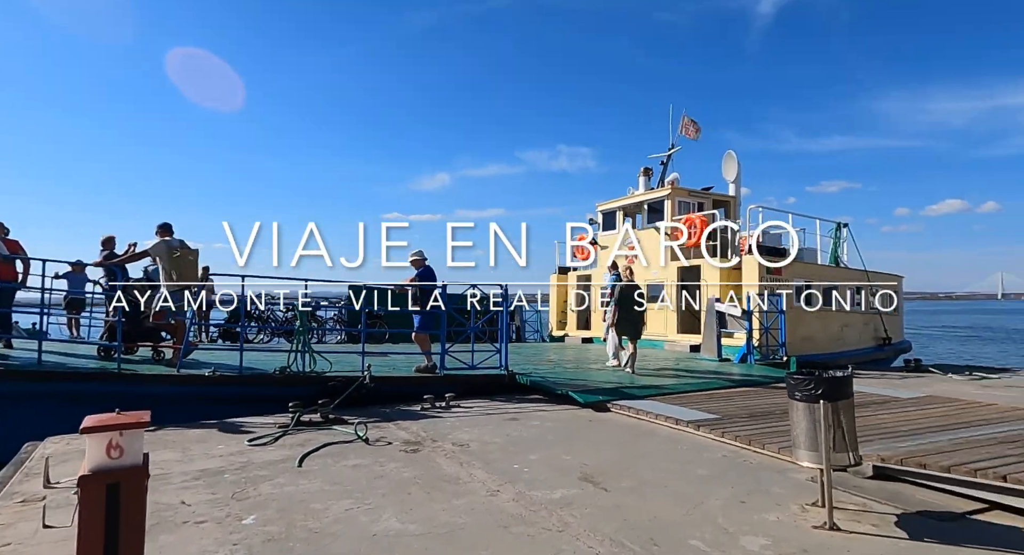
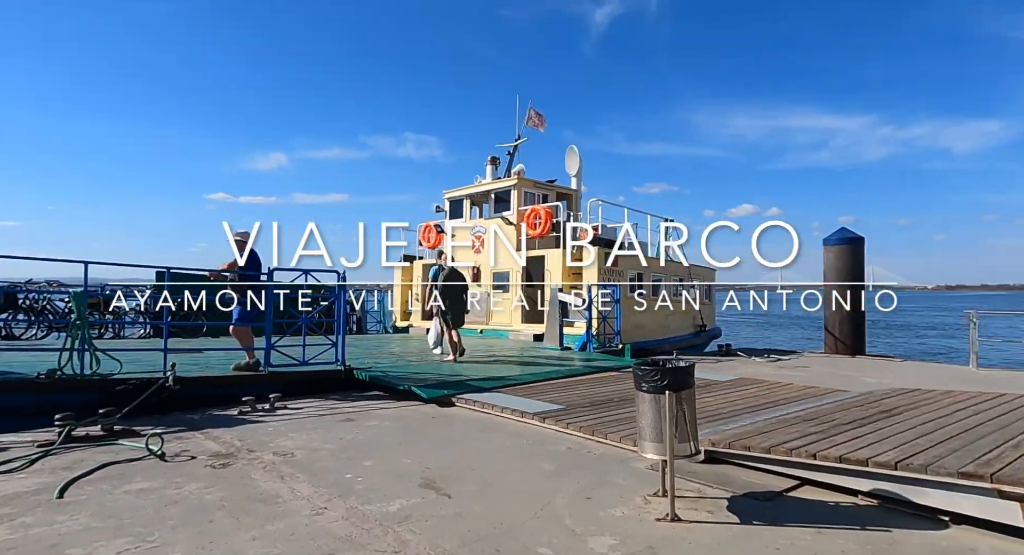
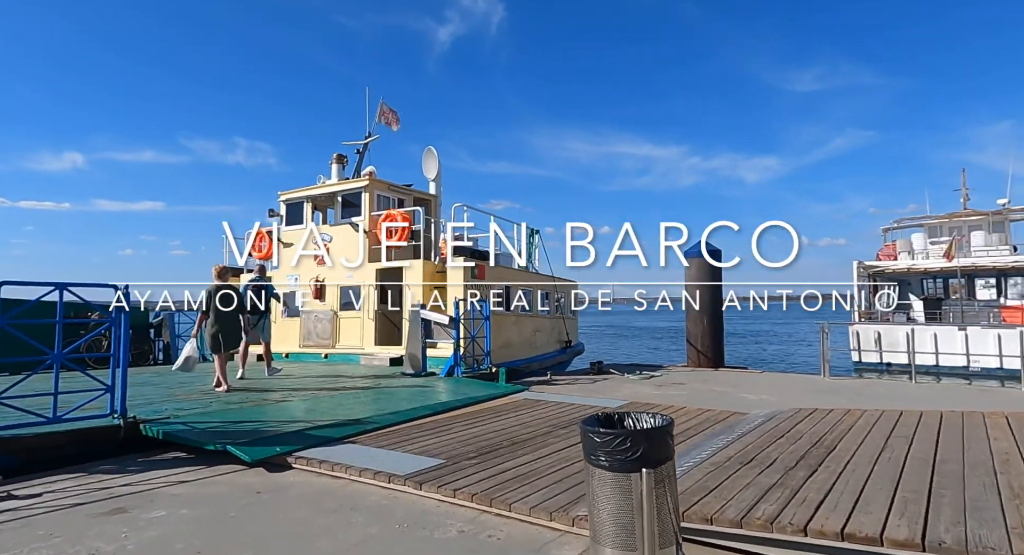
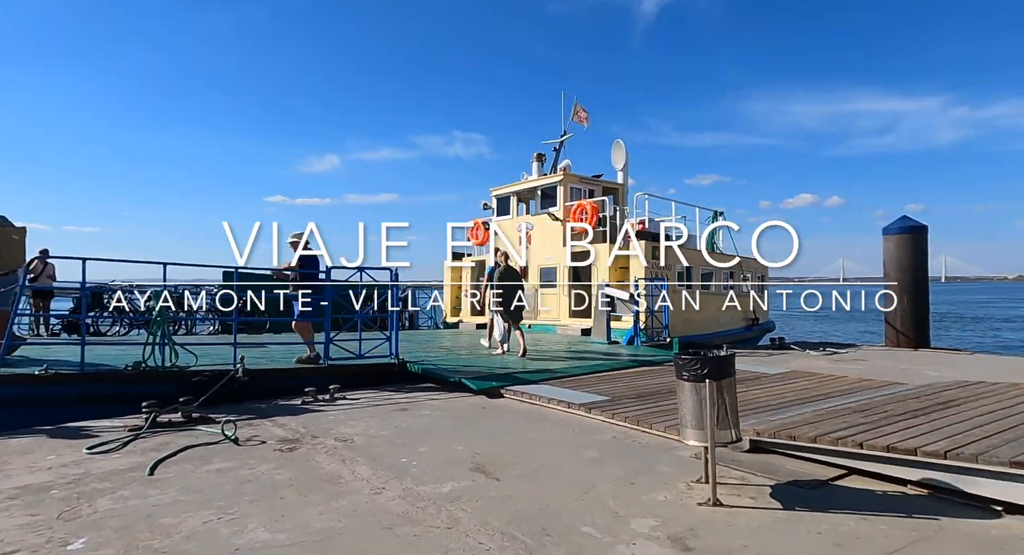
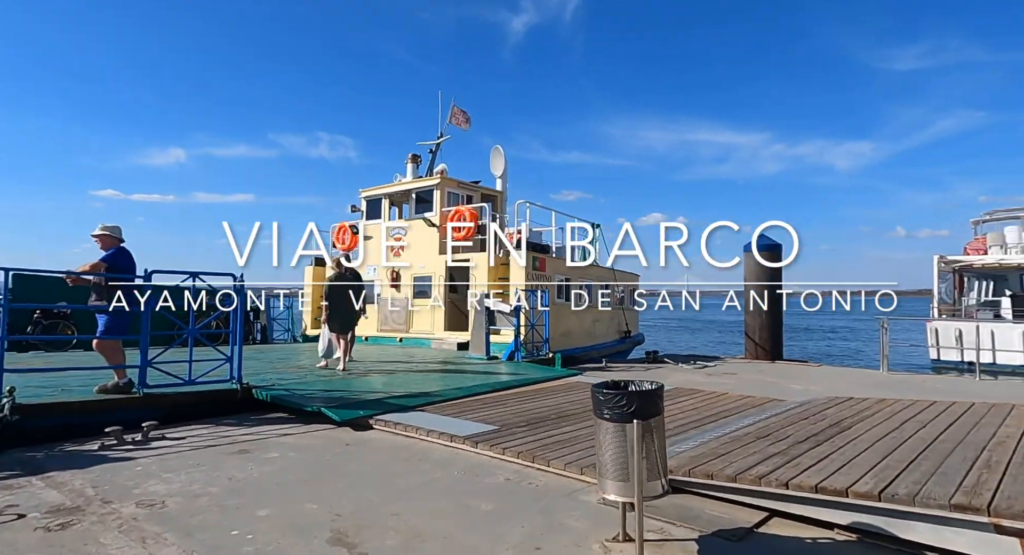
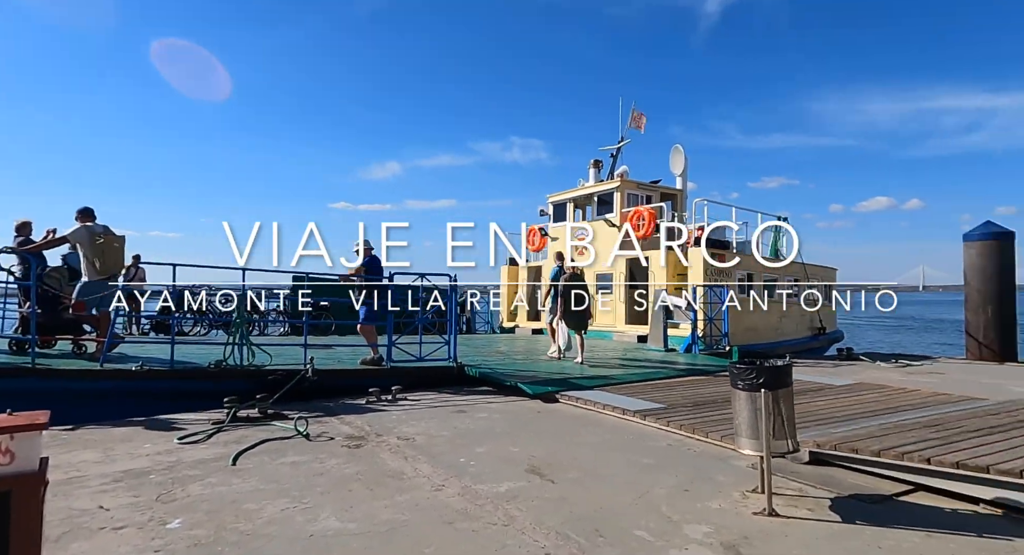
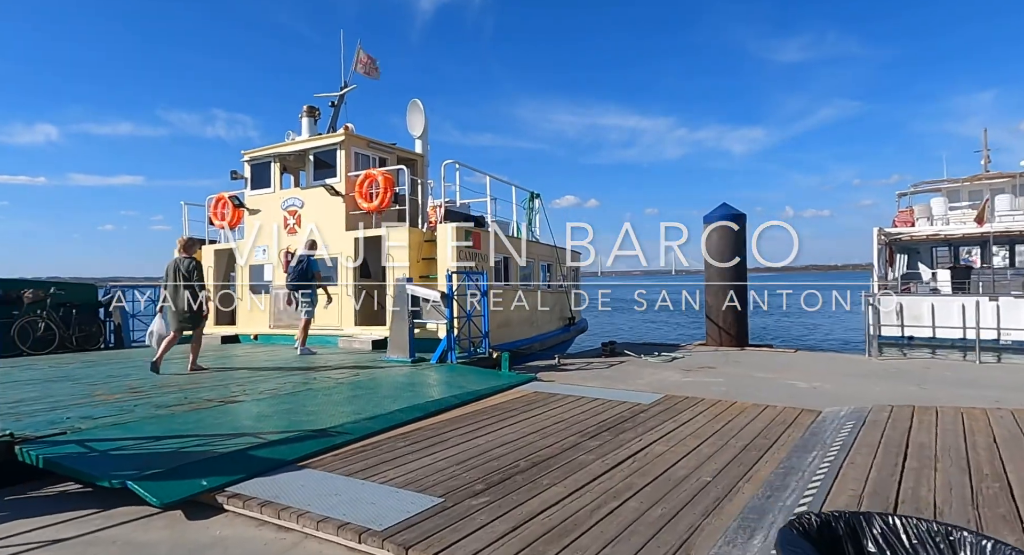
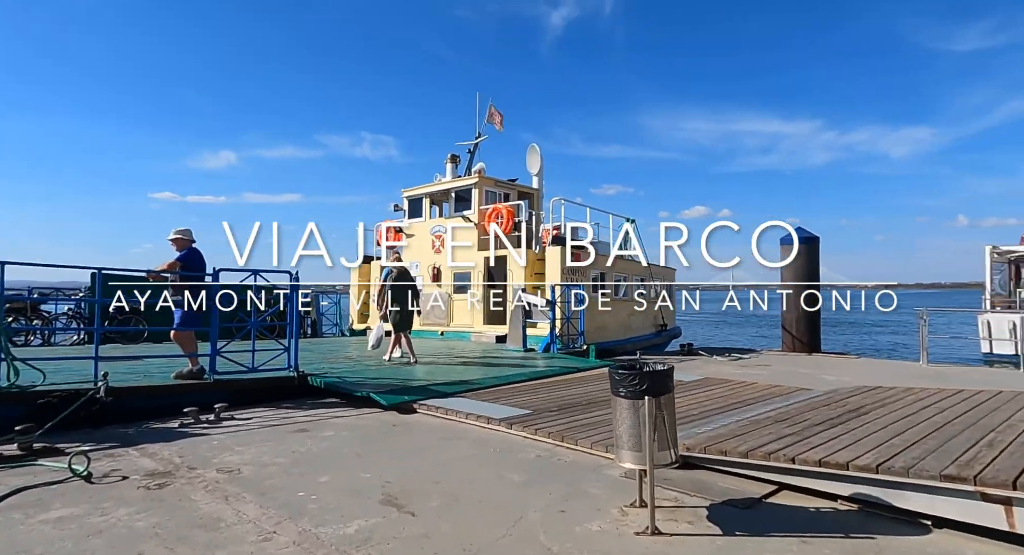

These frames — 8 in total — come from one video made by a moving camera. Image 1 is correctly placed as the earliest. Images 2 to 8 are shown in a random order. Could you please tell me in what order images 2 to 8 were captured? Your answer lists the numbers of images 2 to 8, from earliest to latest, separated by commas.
6, 4, 2, 8, 5, 3, 7
